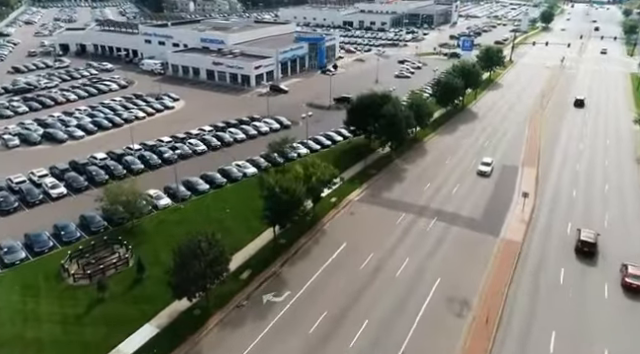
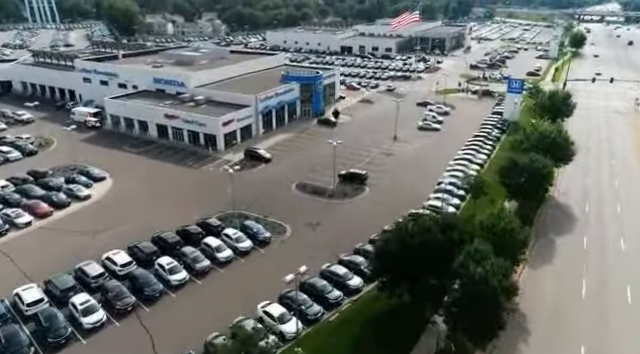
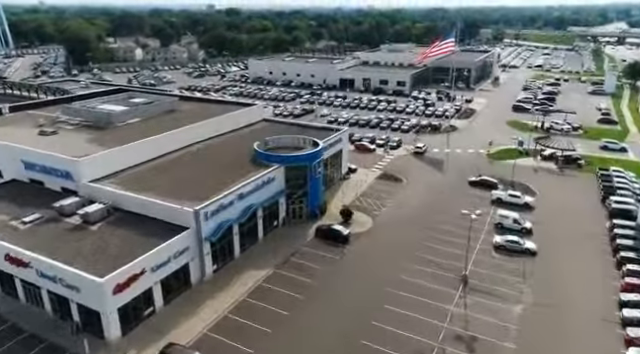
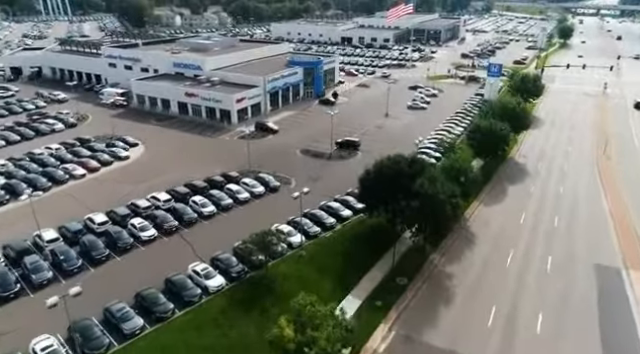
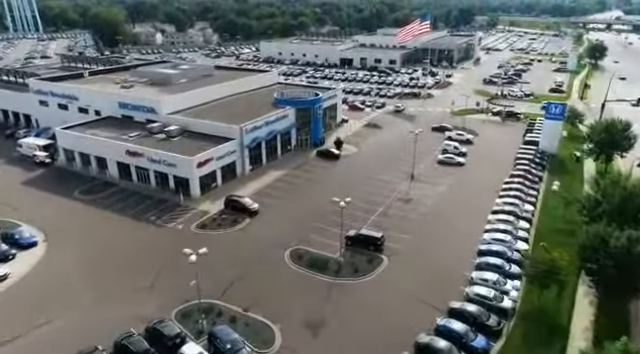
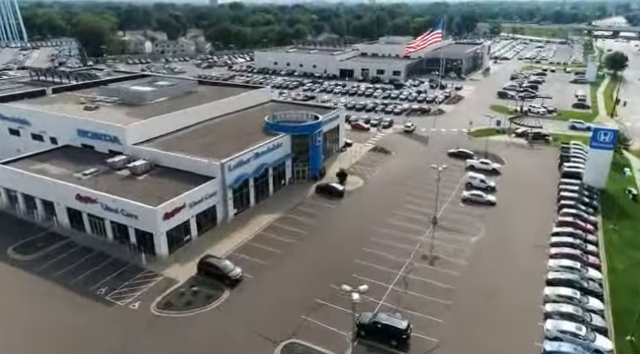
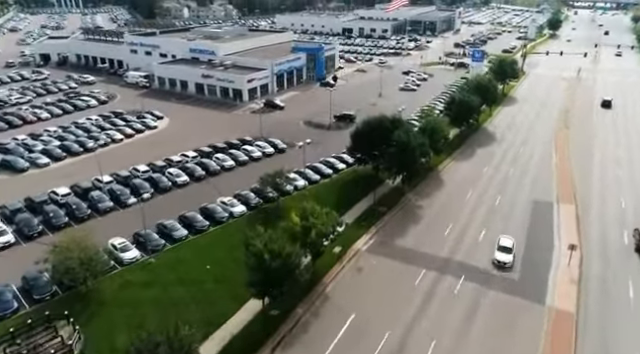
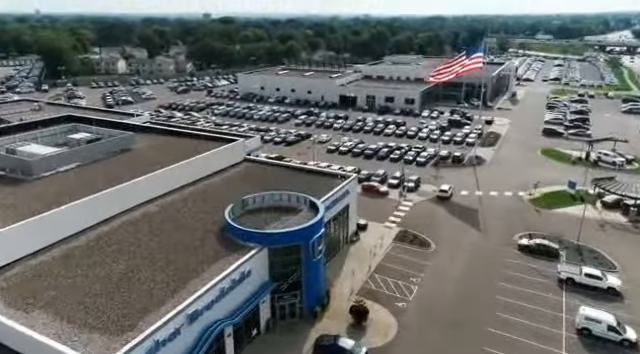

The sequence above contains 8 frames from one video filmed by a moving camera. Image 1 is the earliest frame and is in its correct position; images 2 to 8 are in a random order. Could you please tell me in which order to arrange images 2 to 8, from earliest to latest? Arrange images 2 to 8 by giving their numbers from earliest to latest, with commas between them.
7, 4, 2, 5, 6, 3, 8
